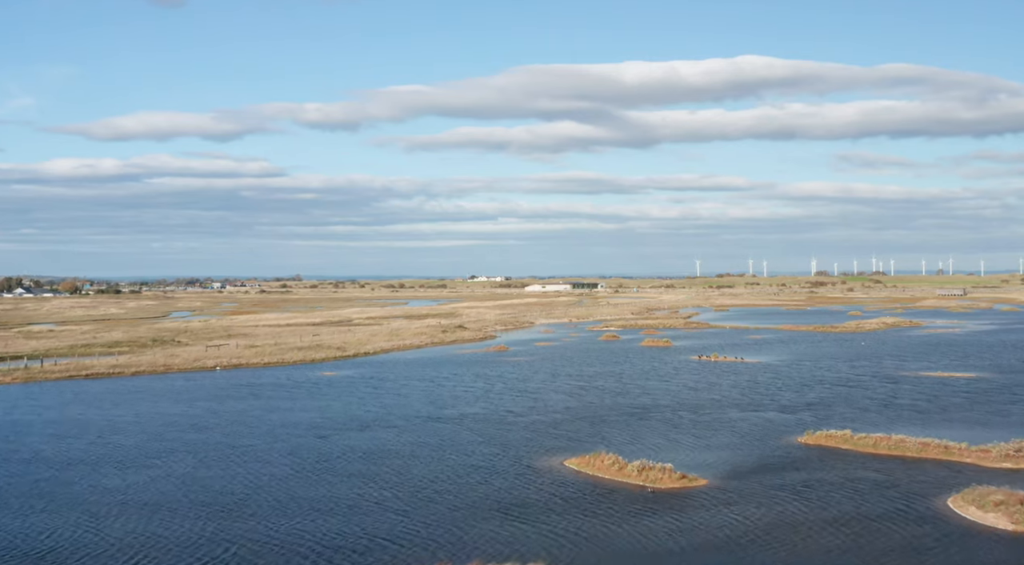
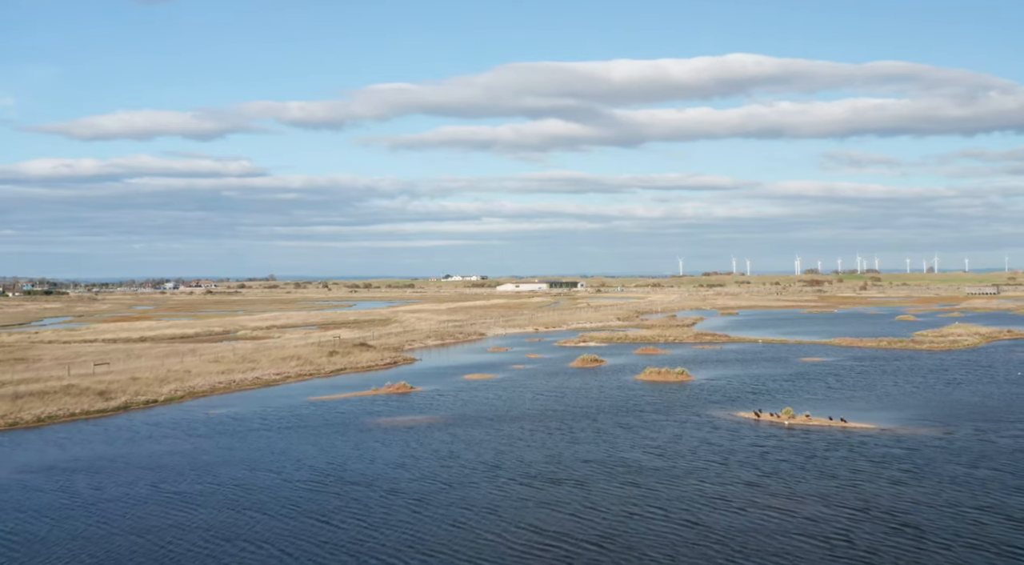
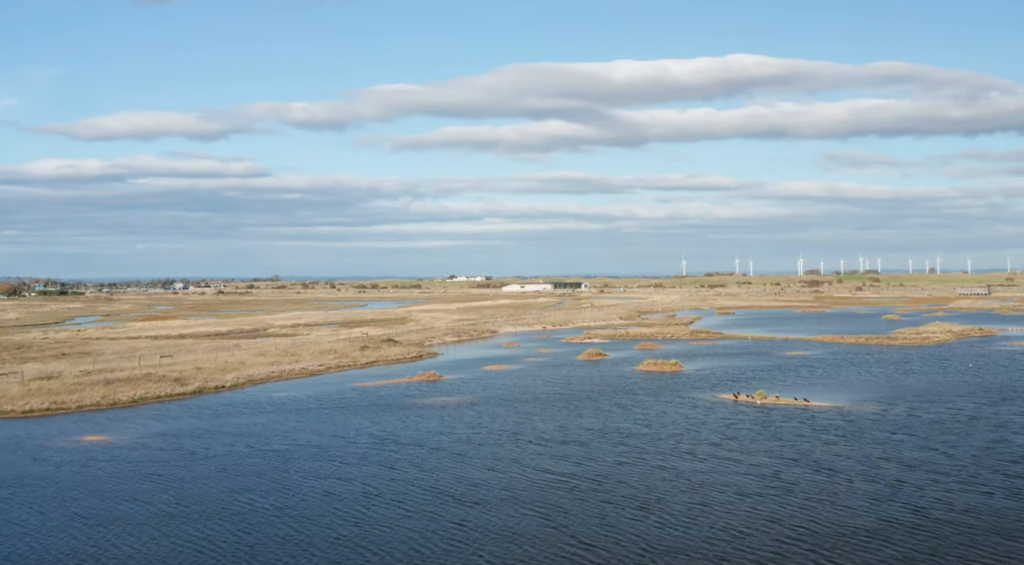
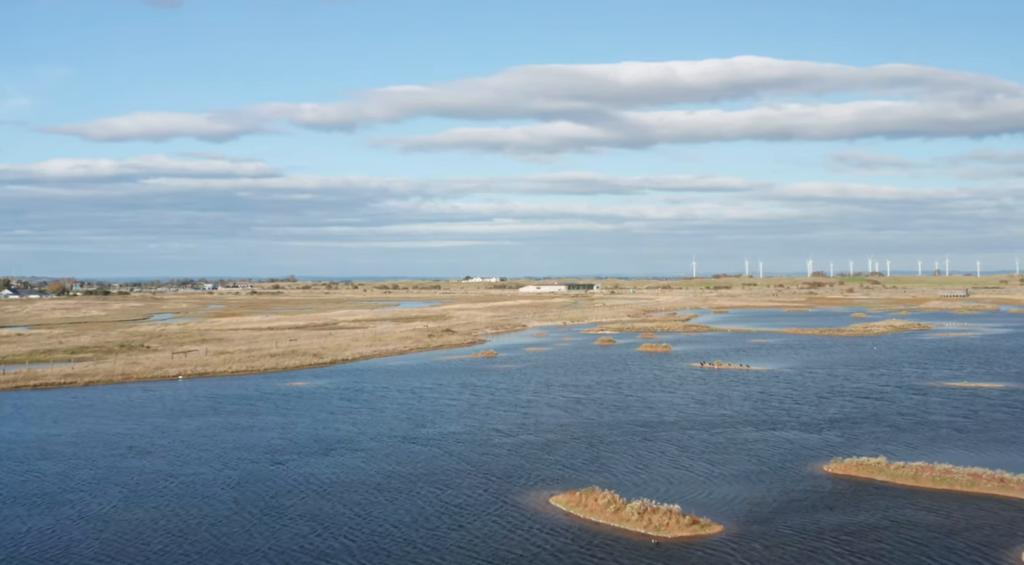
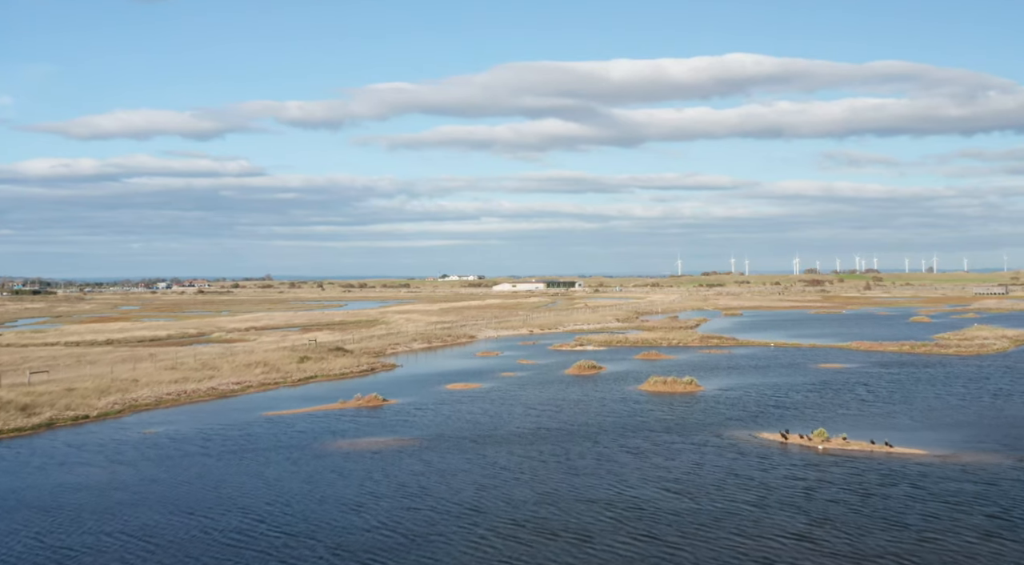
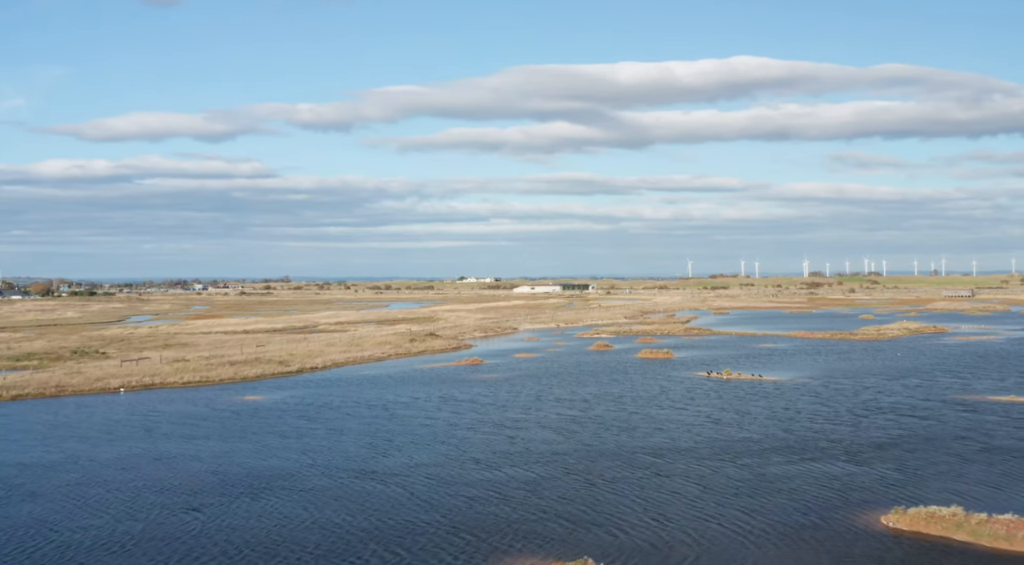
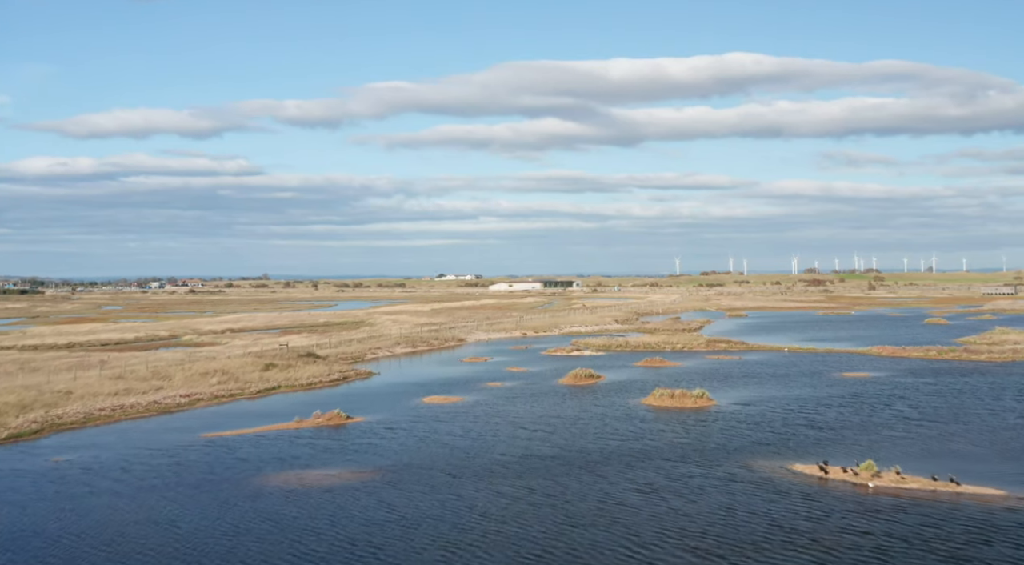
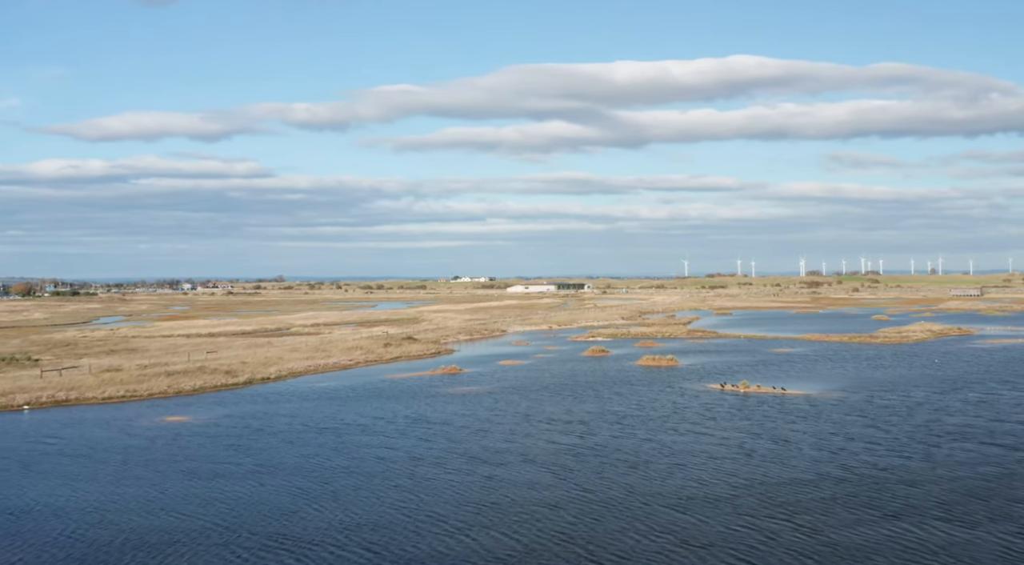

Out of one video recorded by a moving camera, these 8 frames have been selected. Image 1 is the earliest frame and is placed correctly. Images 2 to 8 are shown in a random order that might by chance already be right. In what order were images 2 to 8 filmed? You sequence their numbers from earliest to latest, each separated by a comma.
4, 6, 8, 3, 2, 5, 7
